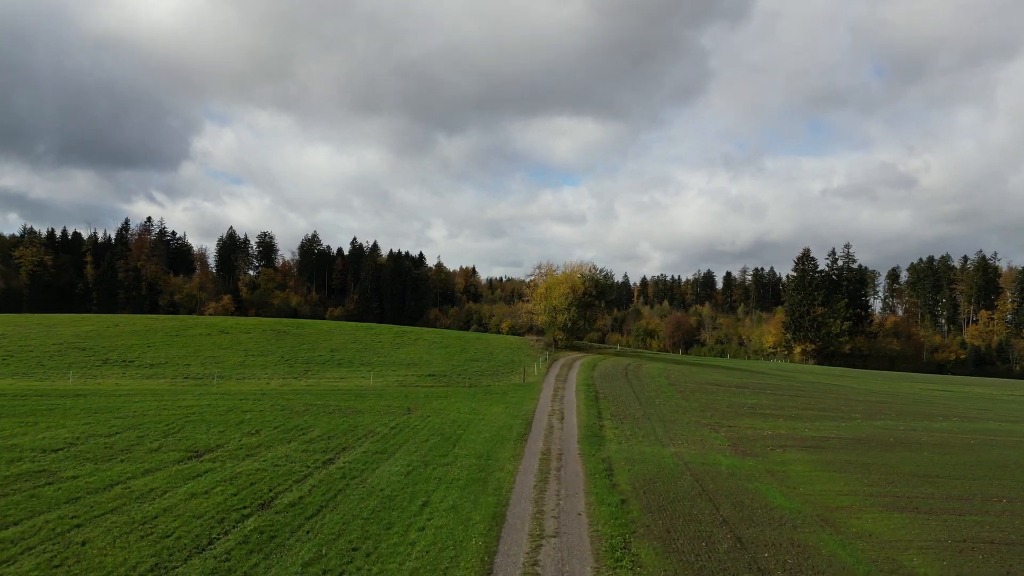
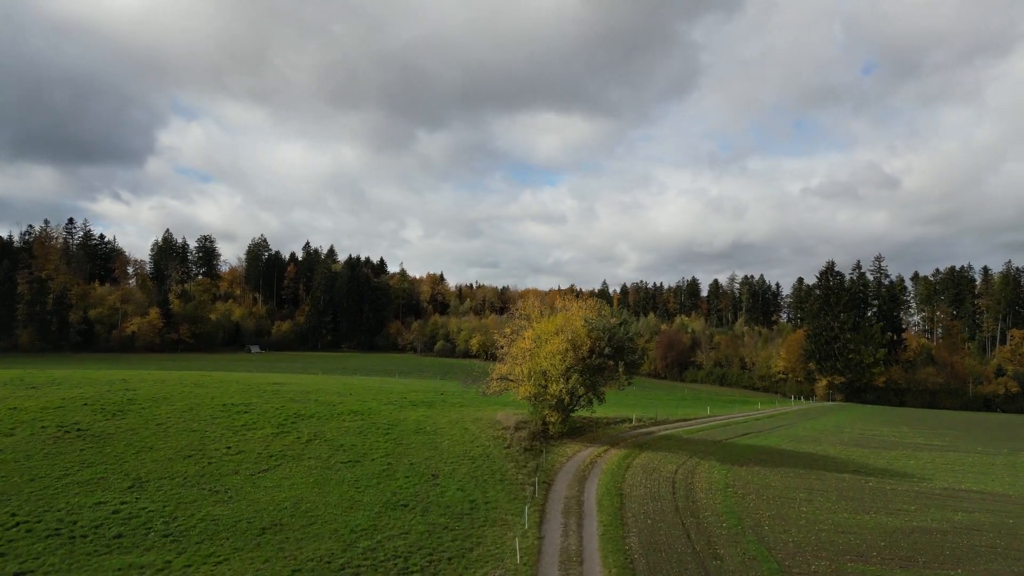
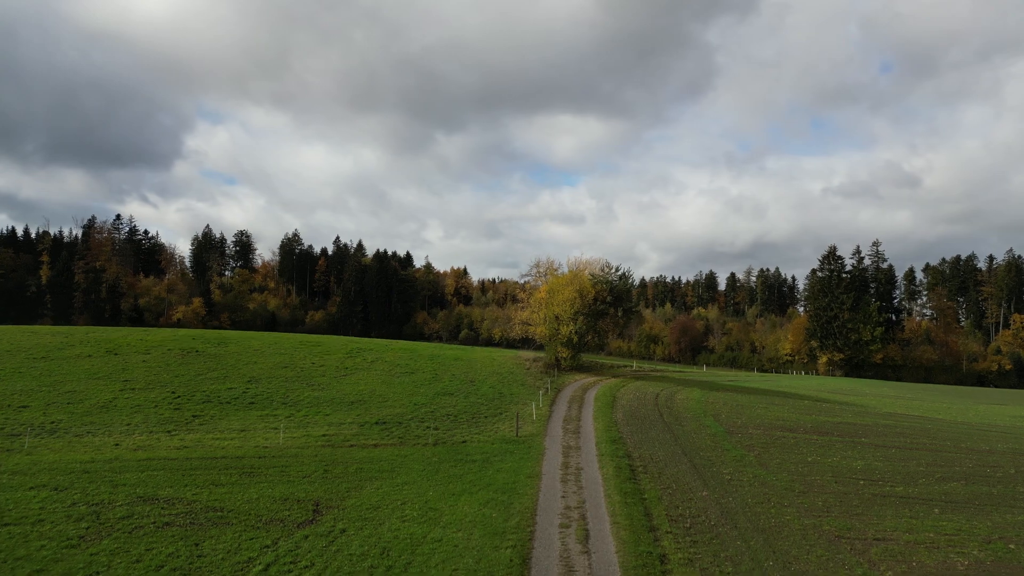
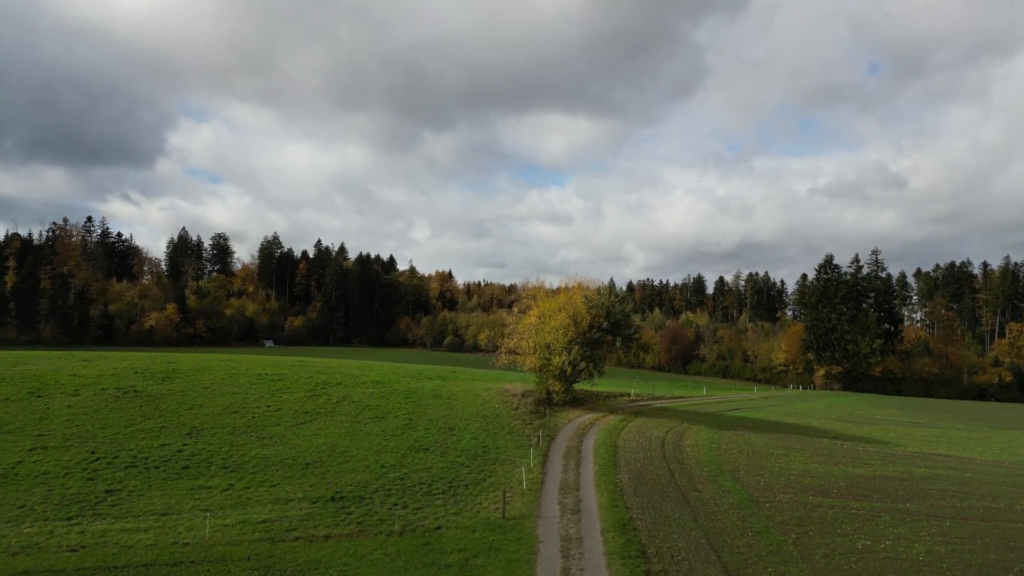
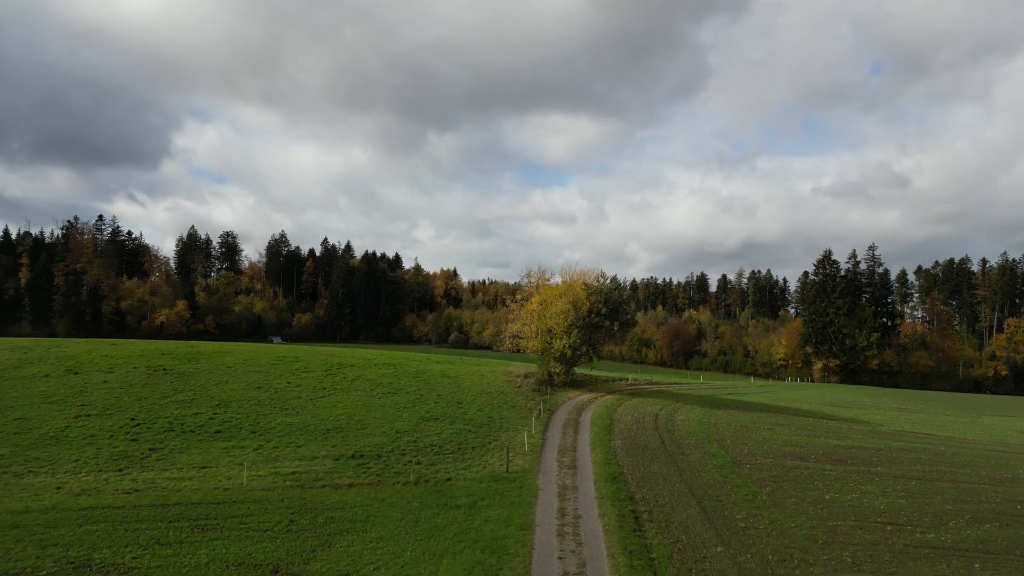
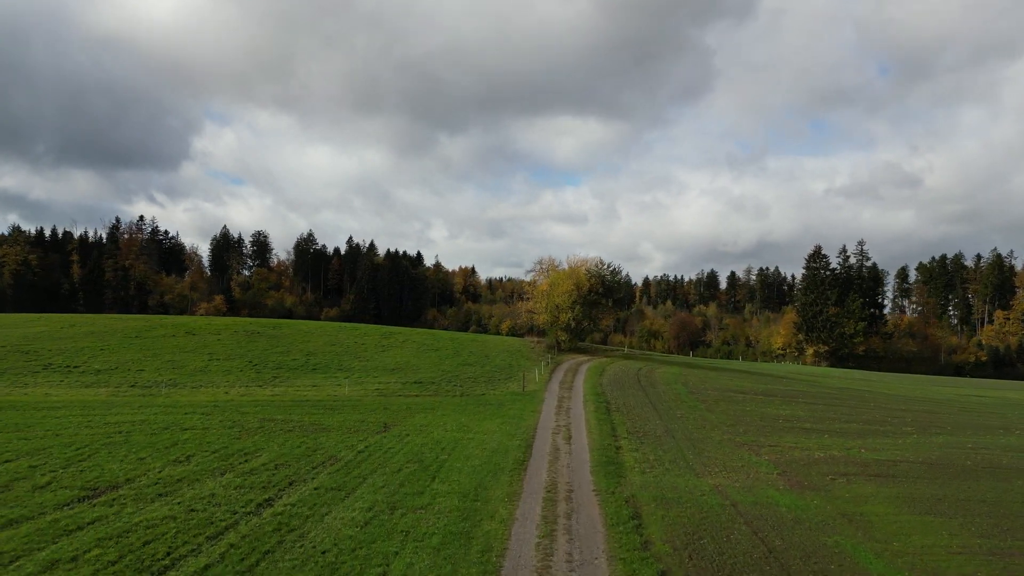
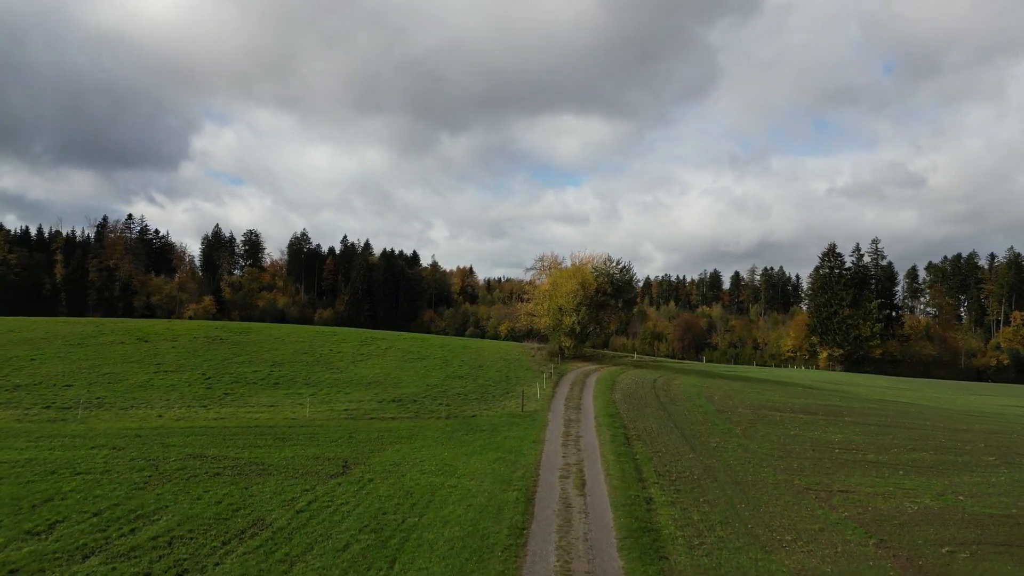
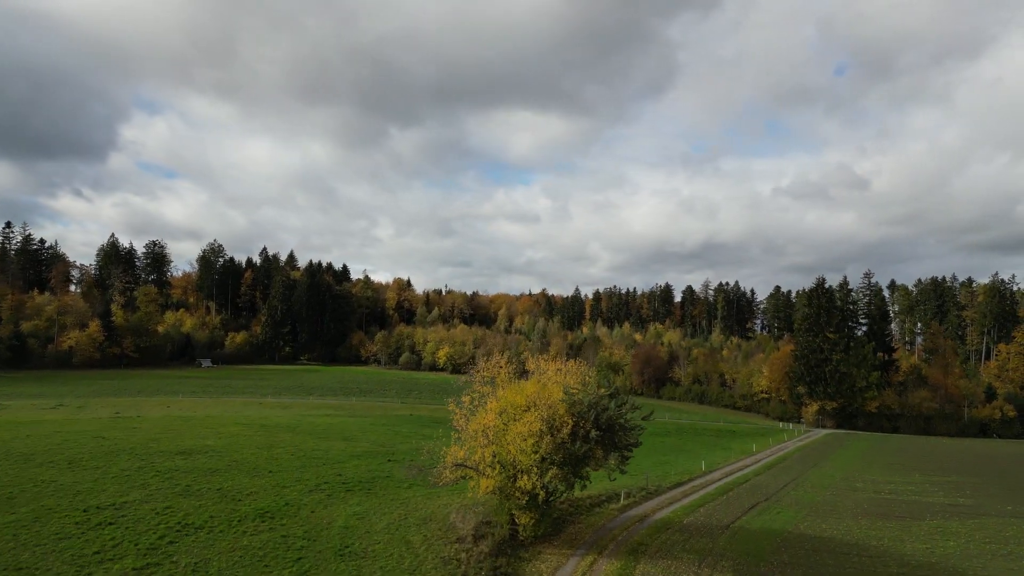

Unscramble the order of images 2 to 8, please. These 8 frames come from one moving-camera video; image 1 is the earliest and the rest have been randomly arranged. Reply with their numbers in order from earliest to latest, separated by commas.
6, 7, 3, 5, 4, 2, 8
